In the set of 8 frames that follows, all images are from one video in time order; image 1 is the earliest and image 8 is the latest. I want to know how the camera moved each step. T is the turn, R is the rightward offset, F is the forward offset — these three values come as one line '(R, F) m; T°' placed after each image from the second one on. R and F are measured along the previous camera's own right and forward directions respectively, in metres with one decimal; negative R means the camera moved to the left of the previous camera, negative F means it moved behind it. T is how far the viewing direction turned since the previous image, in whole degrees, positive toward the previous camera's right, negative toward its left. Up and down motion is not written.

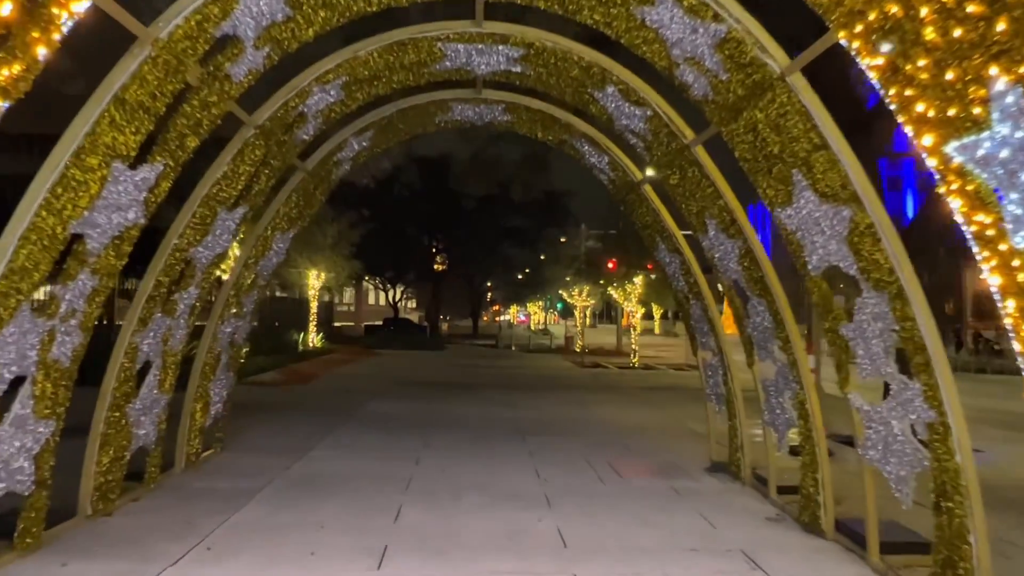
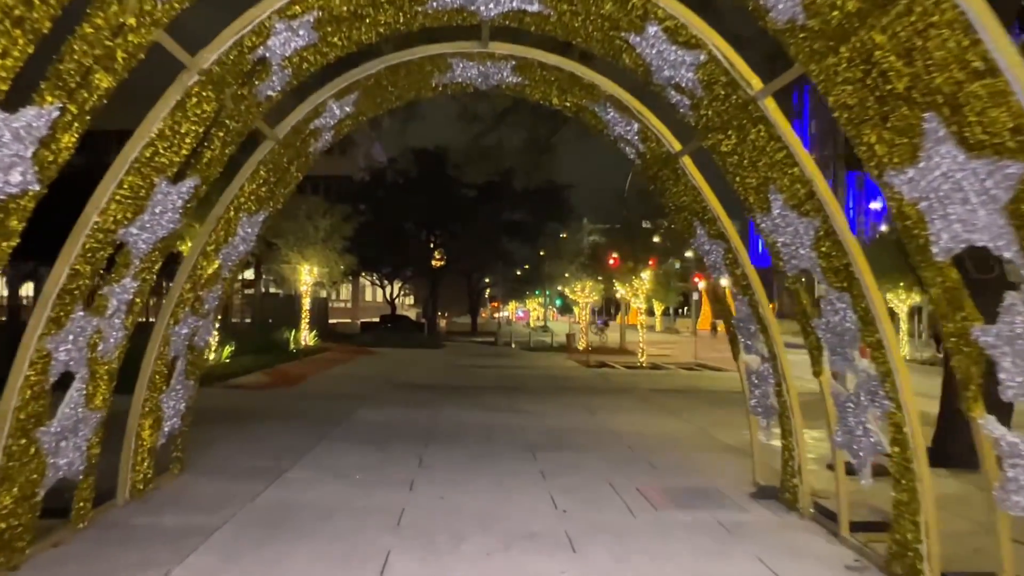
(-0.2, +1.7) m; 0°
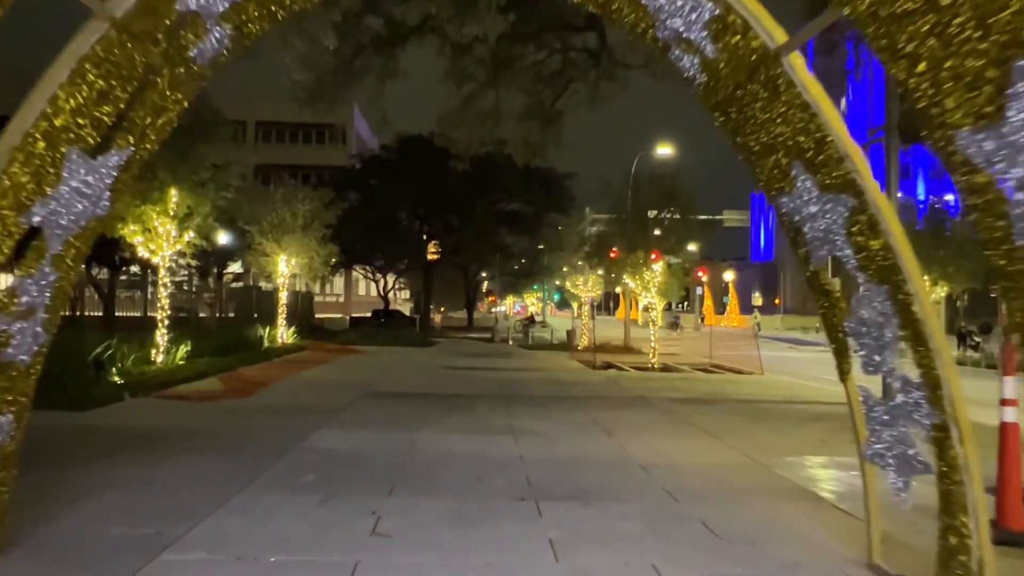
(0.0, +3.4) m; 0°
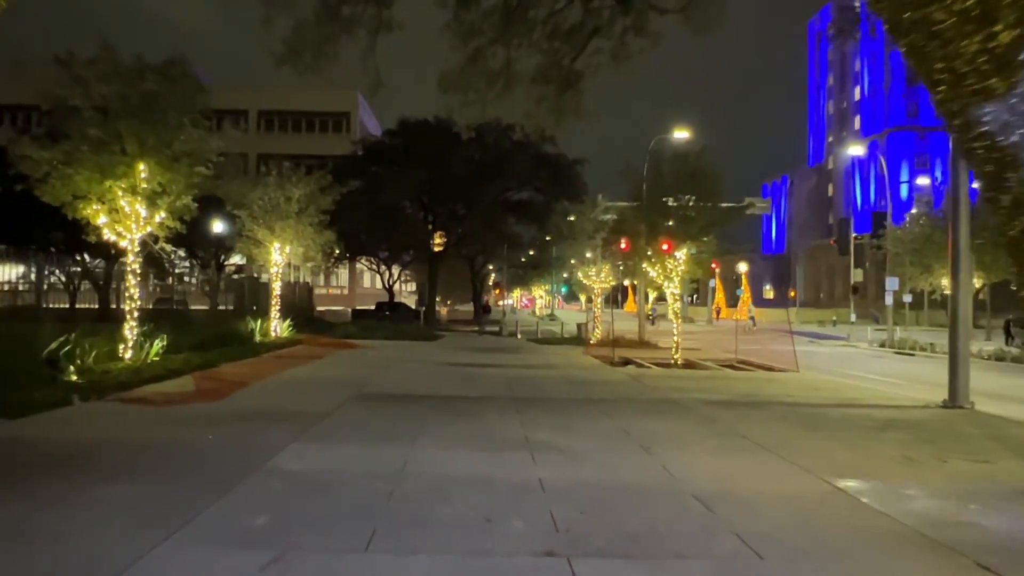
(-0.1, +2.4) m; -1°
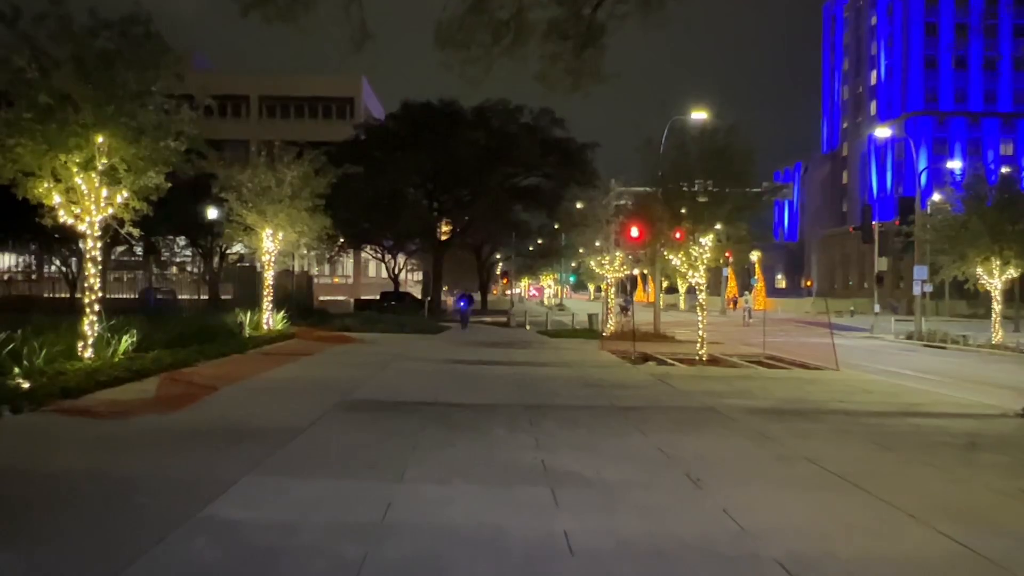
(-0.1, +2.3) m; -1°
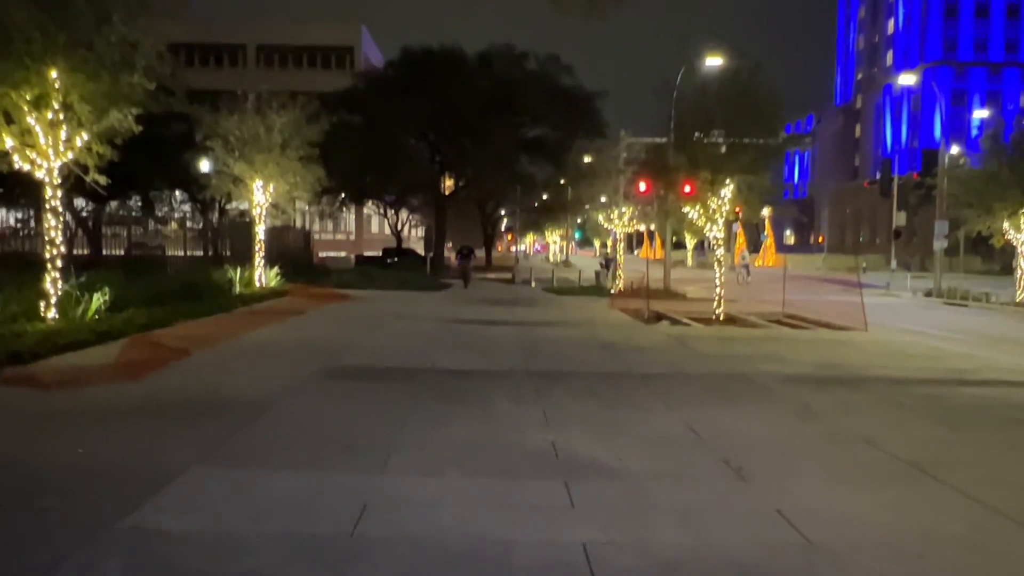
(0.0, +1.6) m; 0°
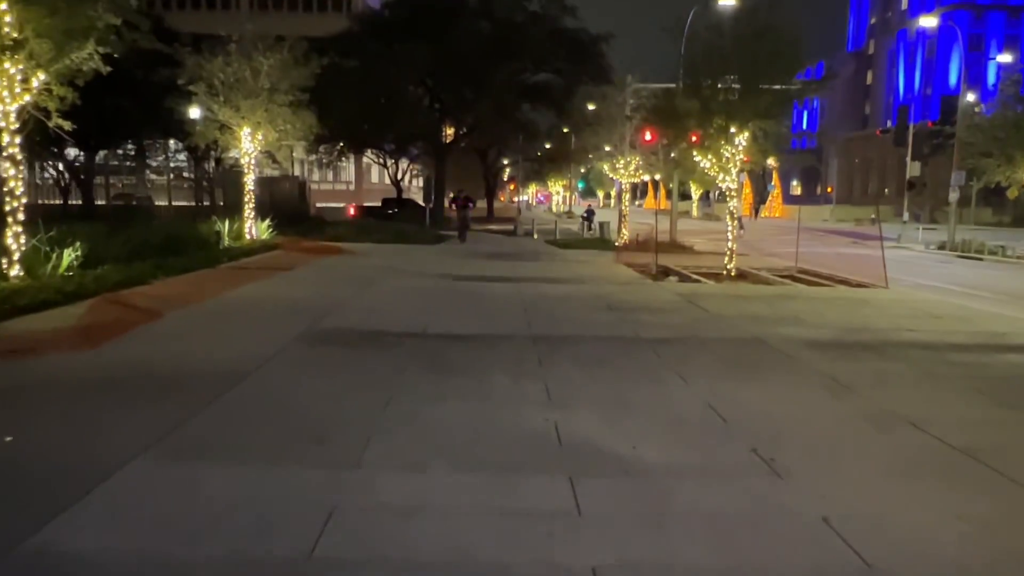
(+0.1, +1.1) m; 0°
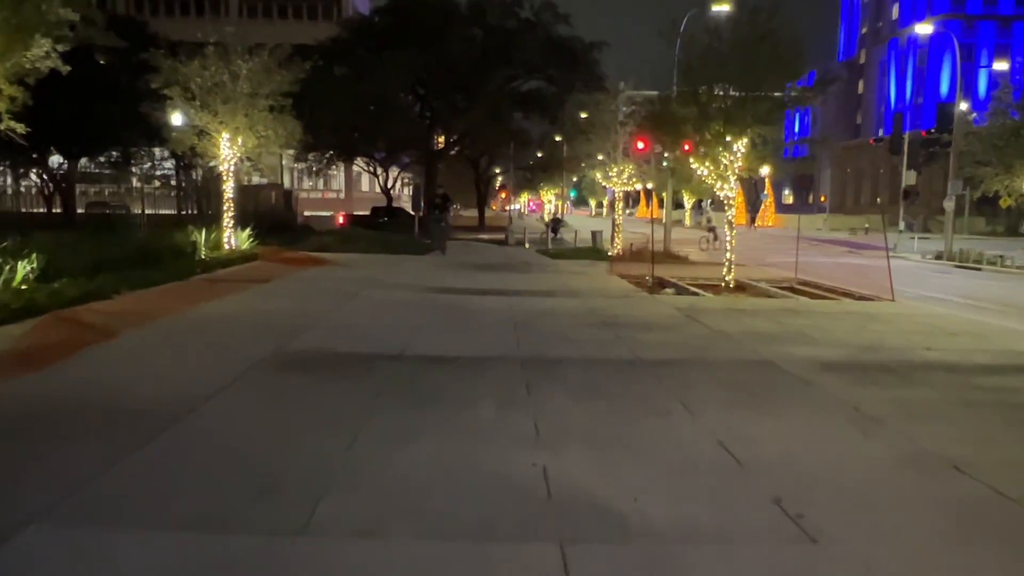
(+0.1, +1.0) m; +1°
